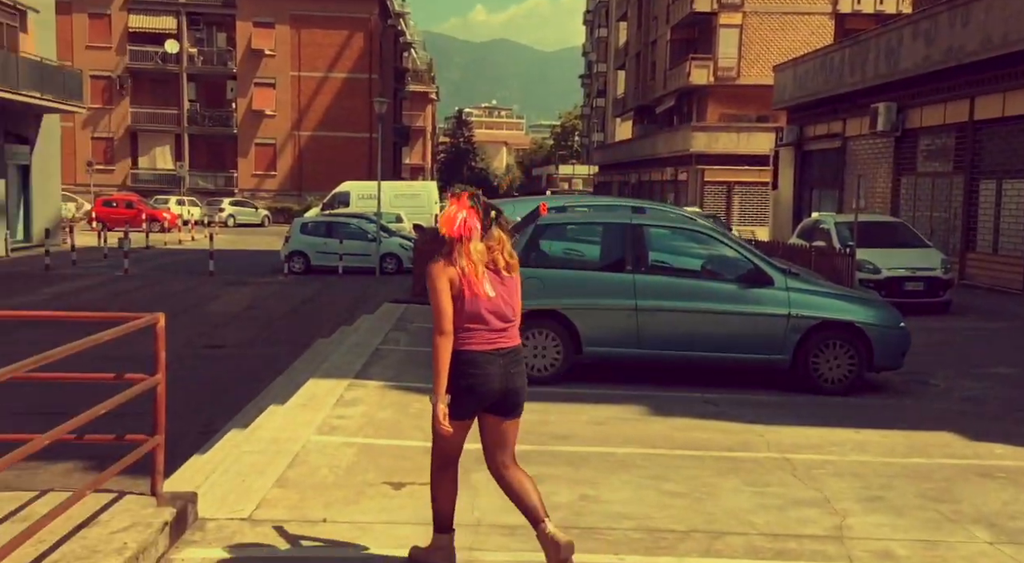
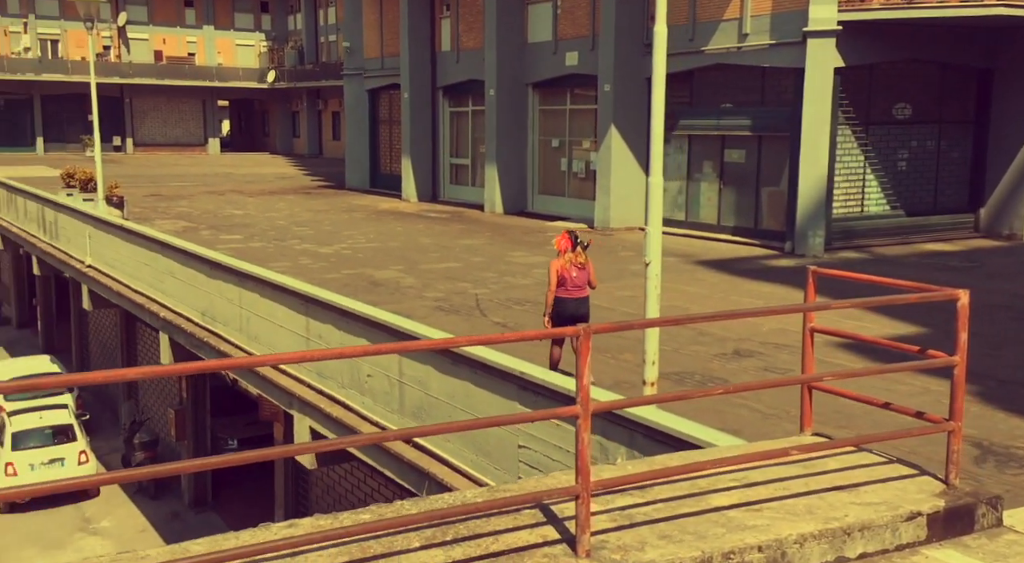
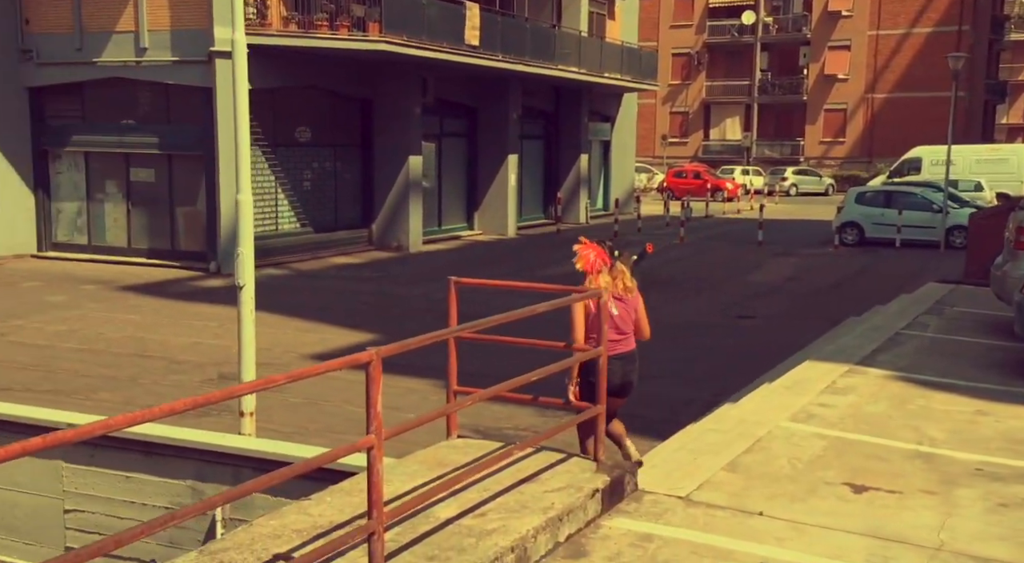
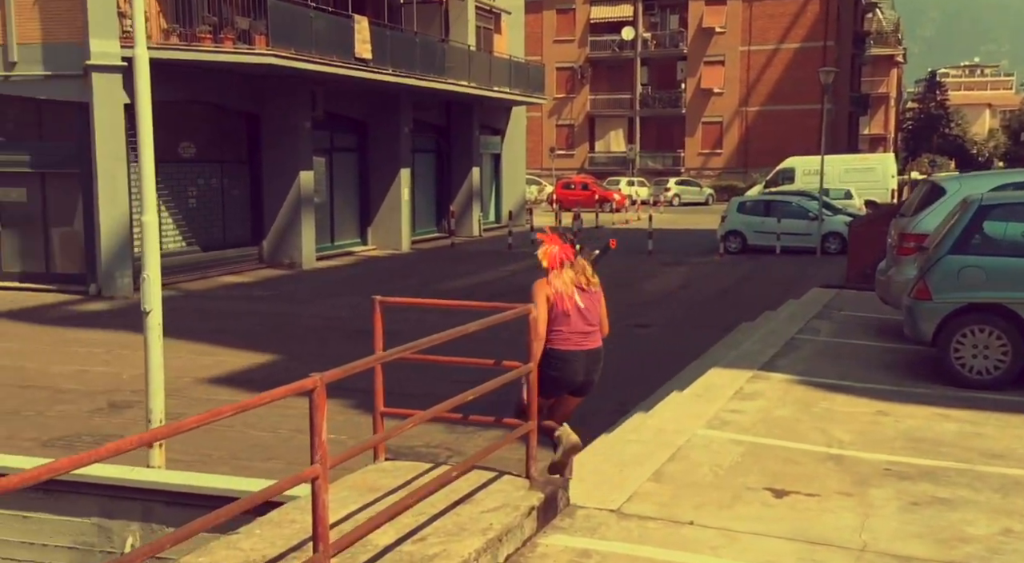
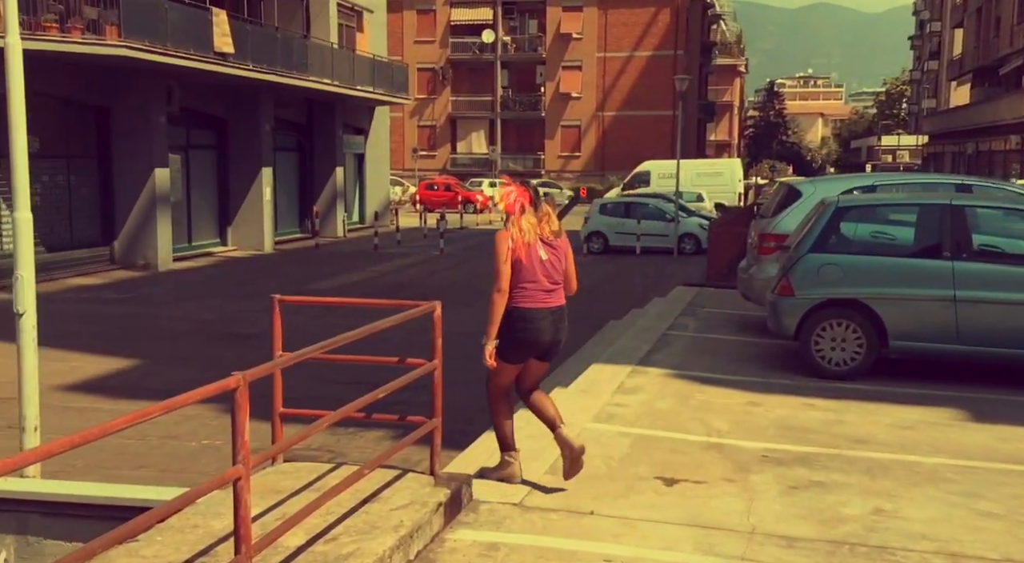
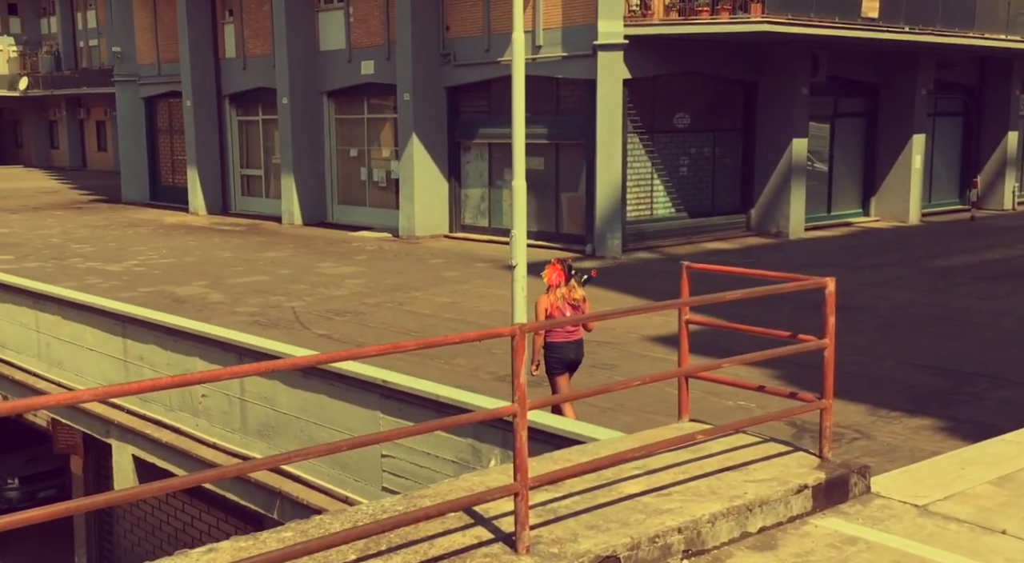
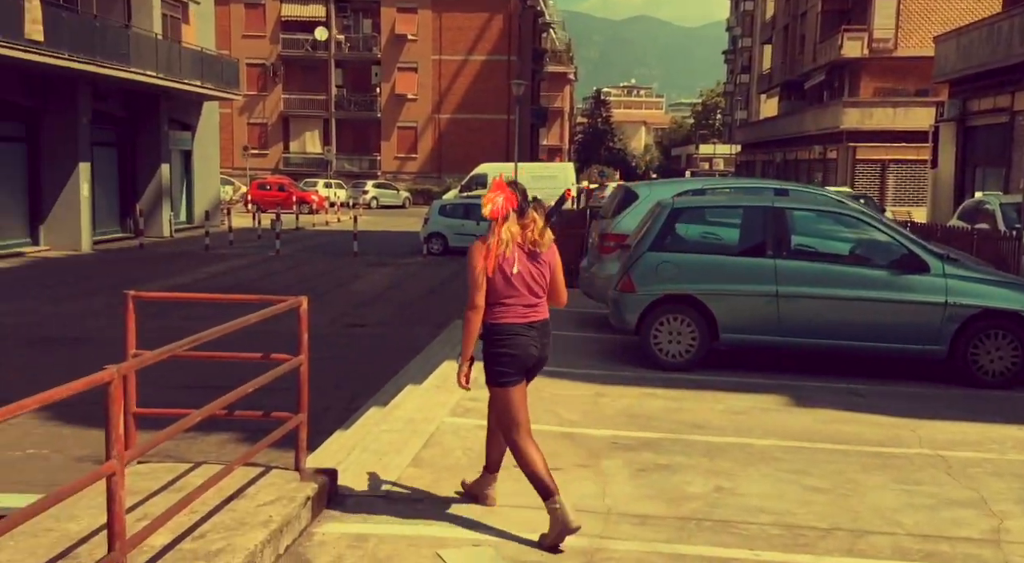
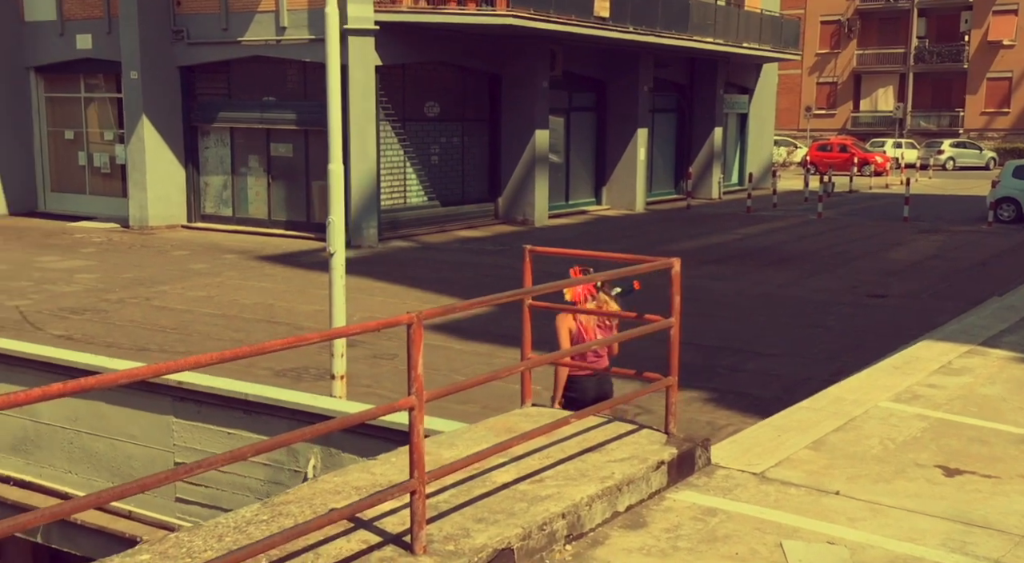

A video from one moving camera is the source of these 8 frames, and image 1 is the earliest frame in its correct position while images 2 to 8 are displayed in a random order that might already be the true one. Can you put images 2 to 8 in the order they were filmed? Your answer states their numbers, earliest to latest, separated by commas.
7, 5, 4, 3, 8, 6, 2
